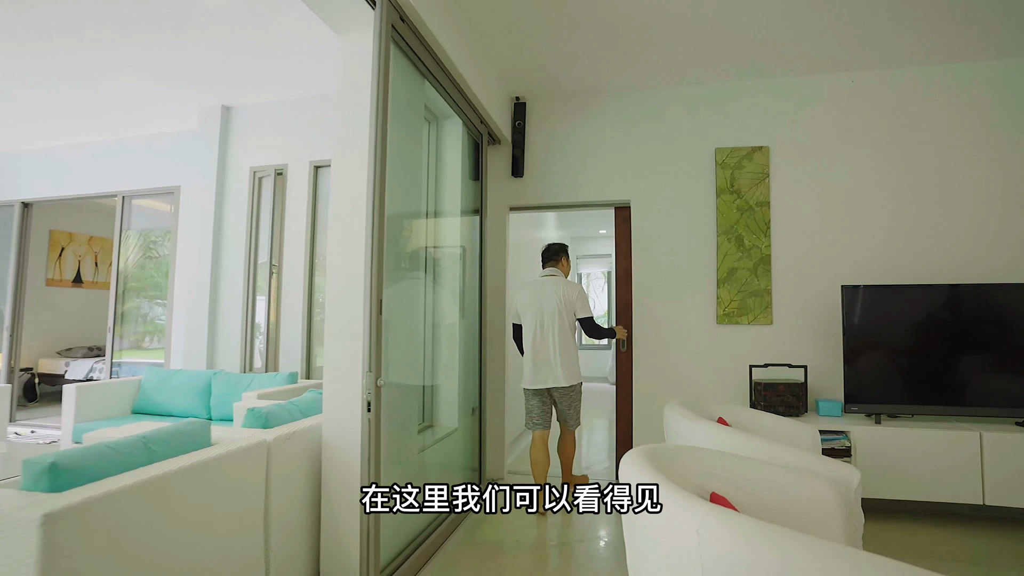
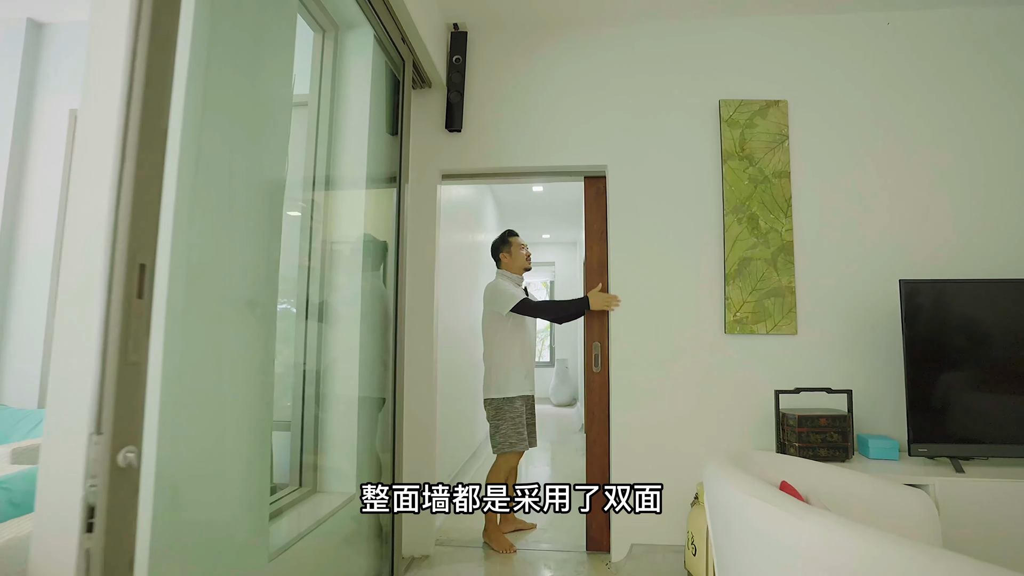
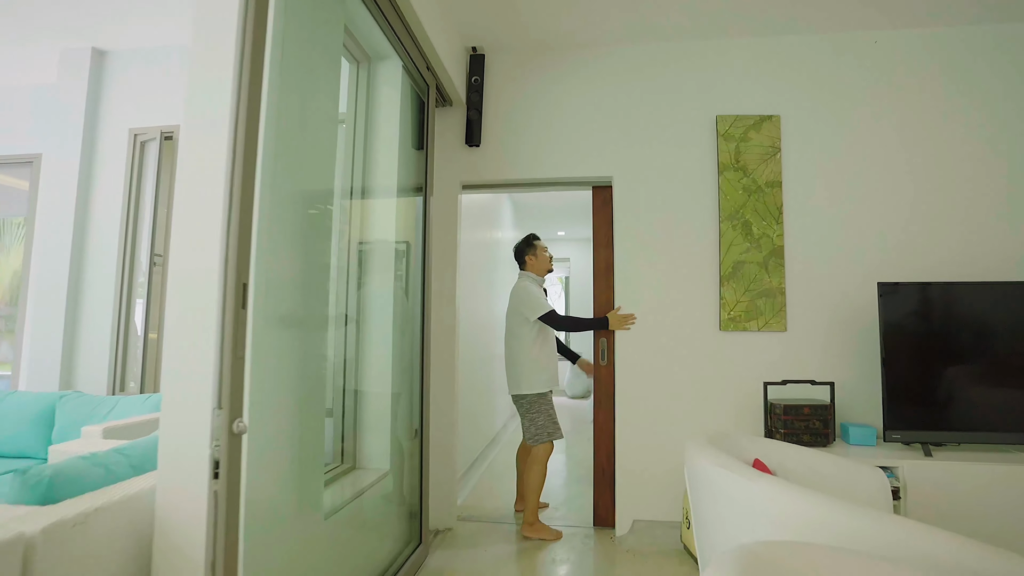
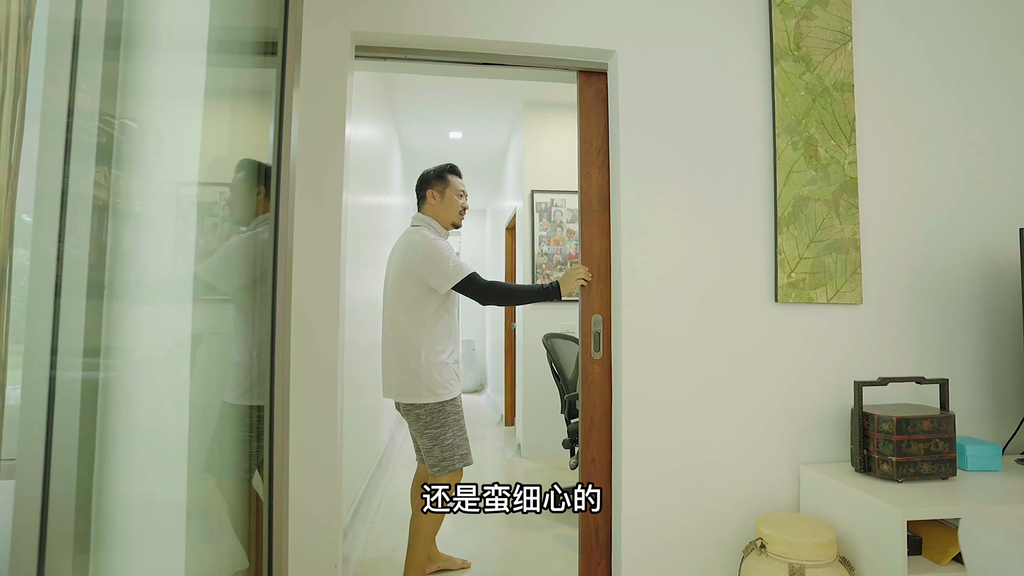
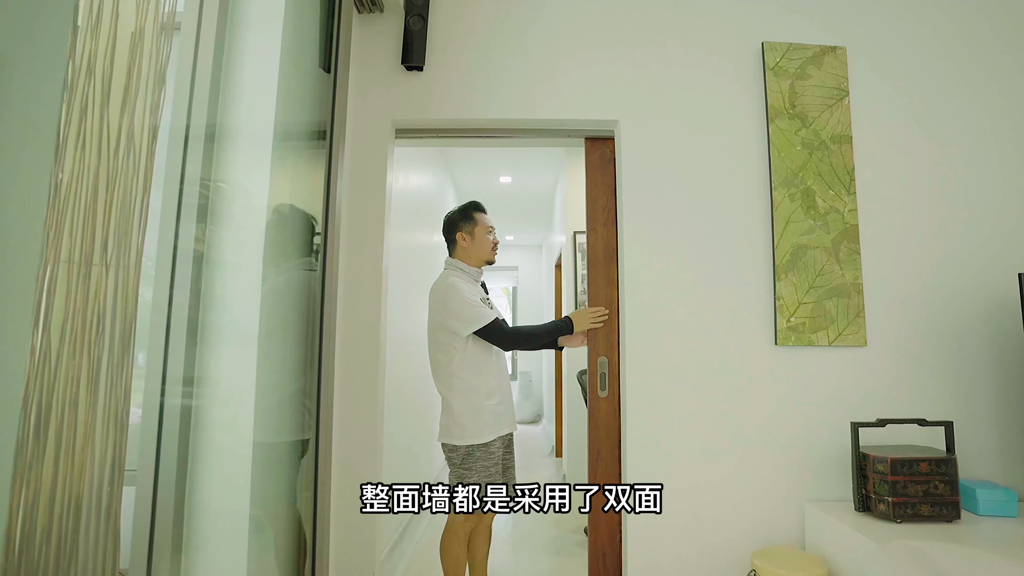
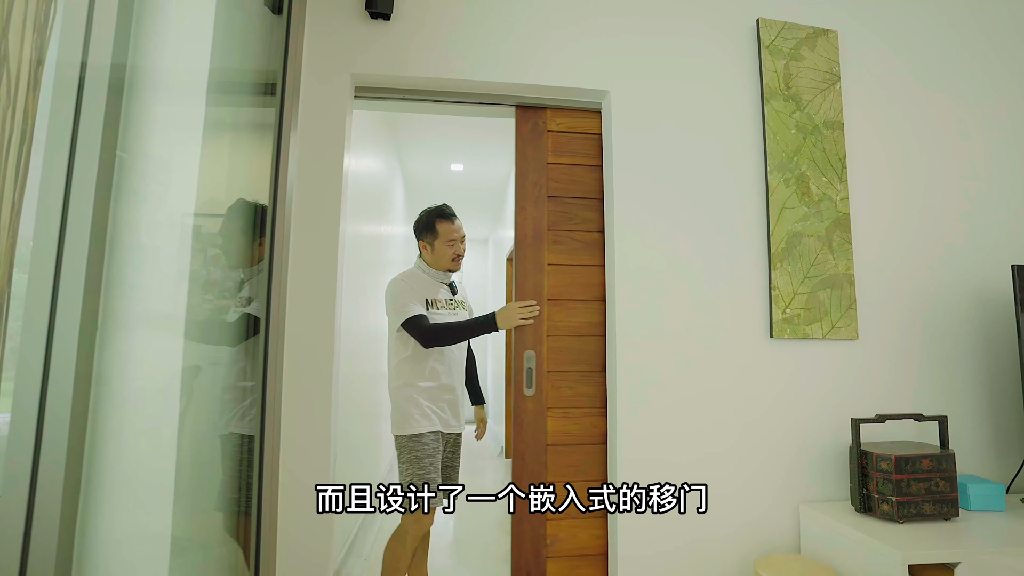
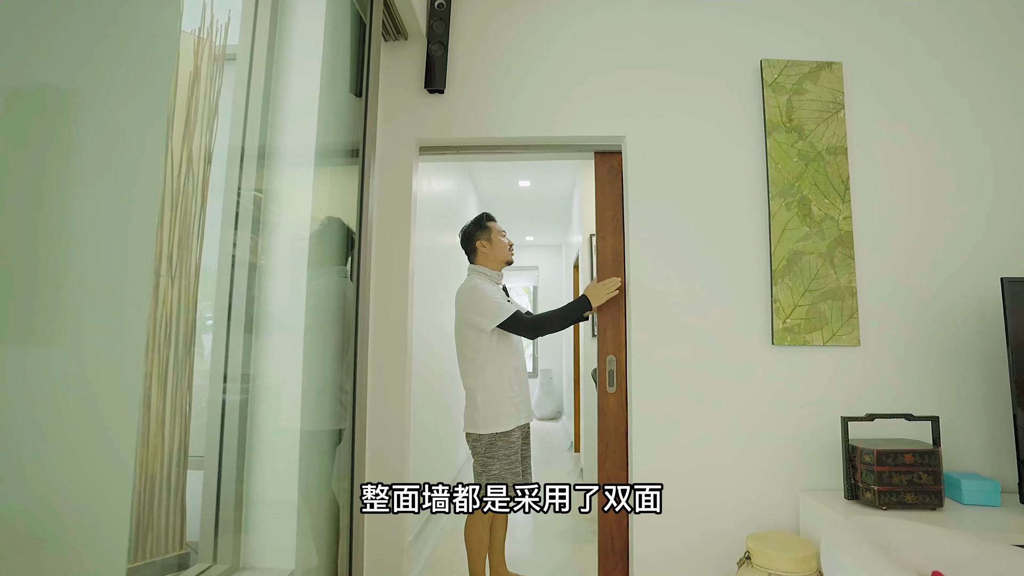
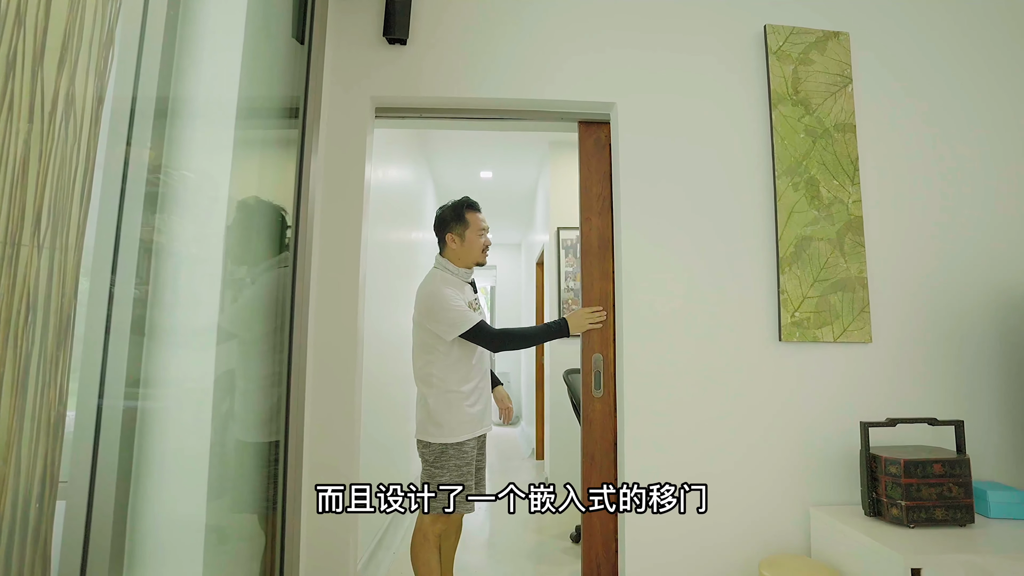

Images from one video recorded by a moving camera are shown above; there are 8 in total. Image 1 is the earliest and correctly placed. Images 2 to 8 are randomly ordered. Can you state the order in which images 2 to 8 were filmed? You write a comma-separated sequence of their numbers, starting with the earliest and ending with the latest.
3, 2, 7, 5, 8, 6, 4
